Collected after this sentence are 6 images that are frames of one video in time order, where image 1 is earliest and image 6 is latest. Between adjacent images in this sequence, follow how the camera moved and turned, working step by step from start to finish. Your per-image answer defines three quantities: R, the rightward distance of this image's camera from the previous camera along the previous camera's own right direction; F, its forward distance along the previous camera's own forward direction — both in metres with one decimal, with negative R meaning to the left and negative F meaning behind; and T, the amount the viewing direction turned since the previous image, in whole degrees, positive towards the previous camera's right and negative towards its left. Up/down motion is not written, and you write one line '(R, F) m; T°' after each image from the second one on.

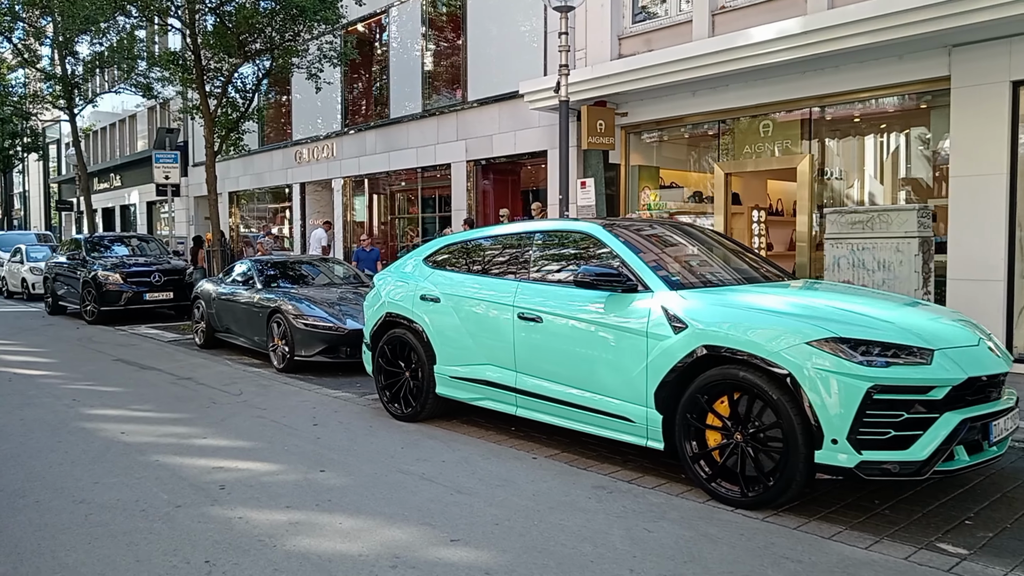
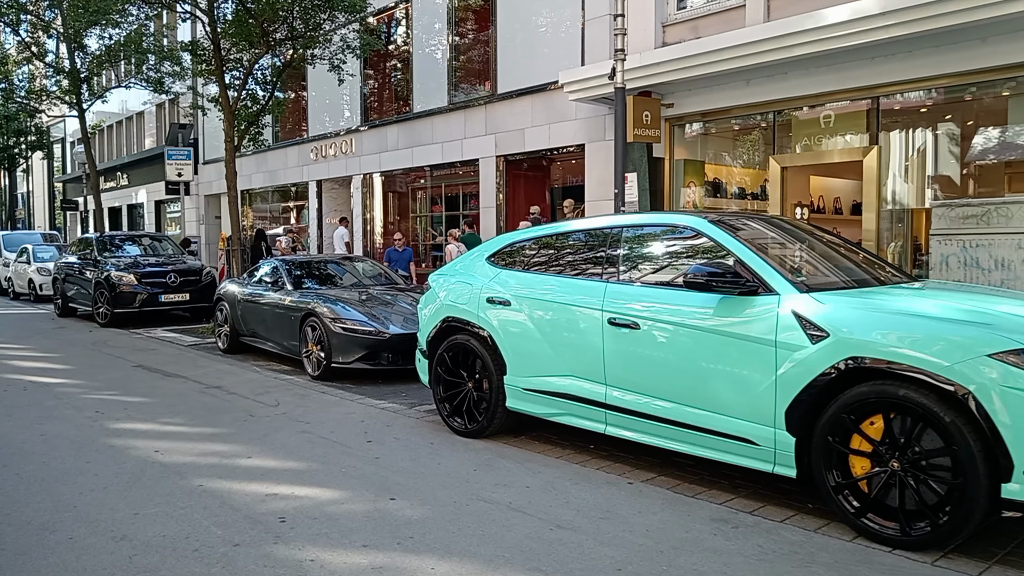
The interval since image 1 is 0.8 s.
(-0.6, +0.7) m; 0°
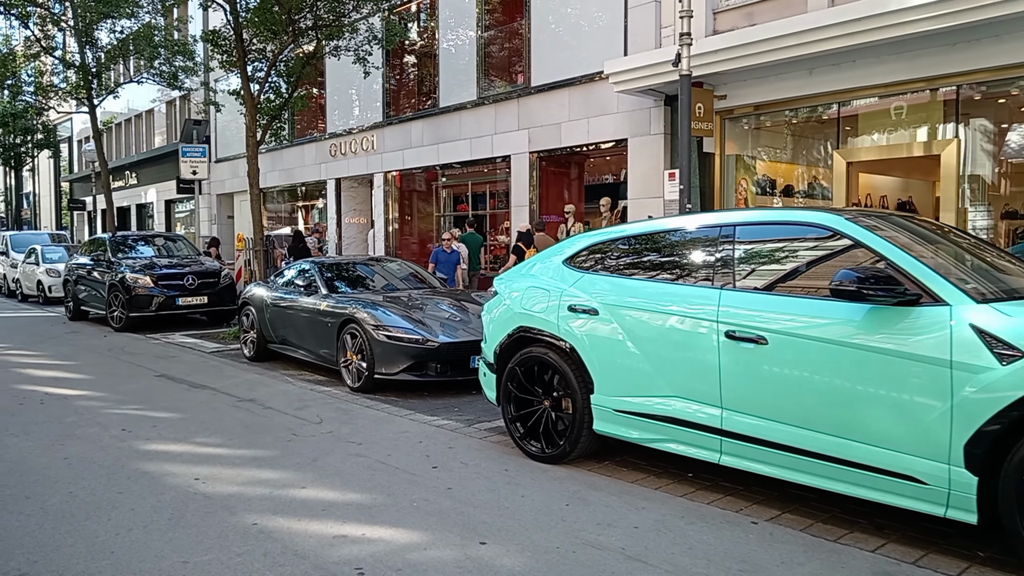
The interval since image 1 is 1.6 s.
(-0.5, +0.7) m; 0°
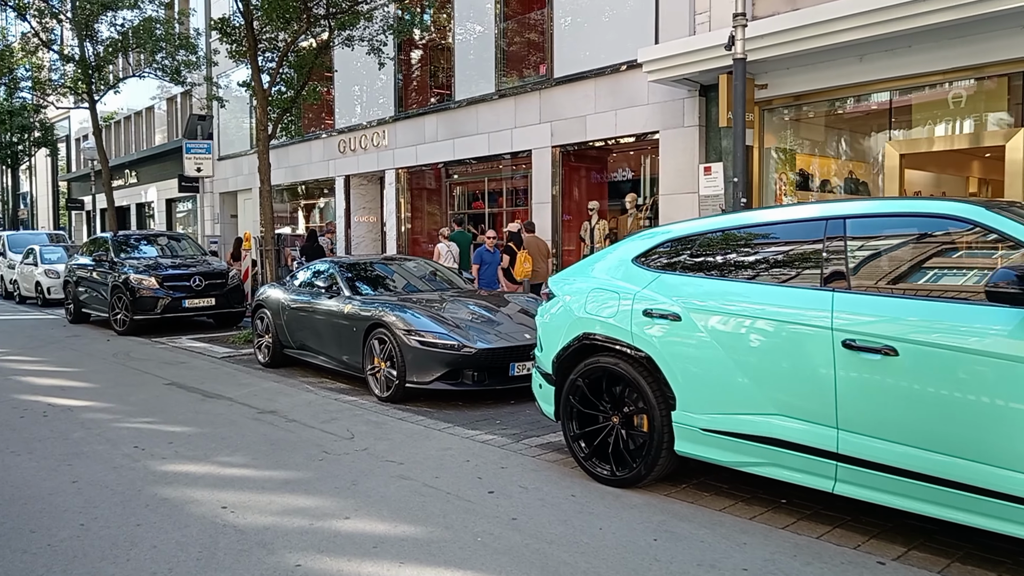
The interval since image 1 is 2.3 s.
(-0.4, +0.6) m; 0°
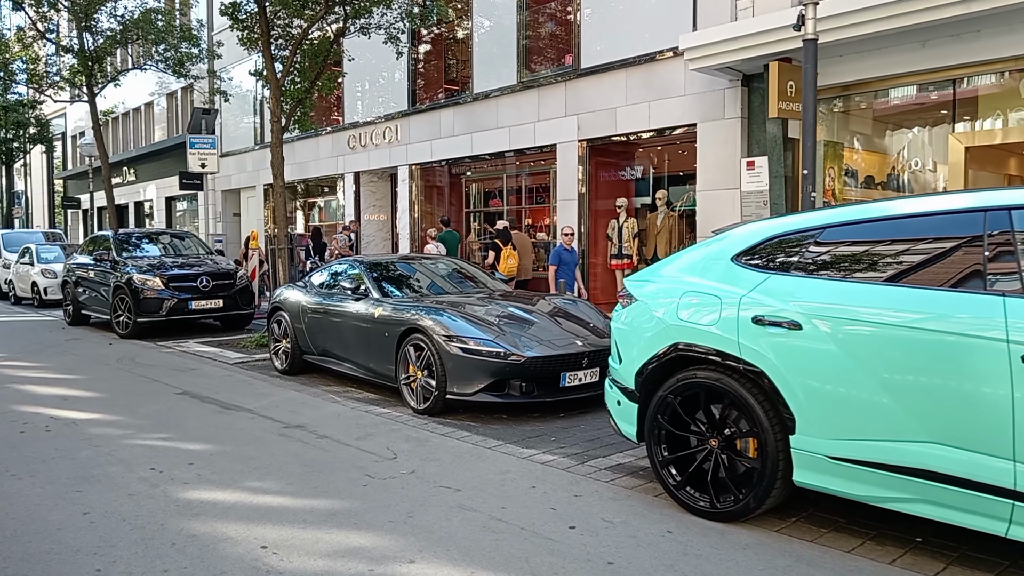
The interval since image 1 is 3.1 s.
(-0.5, +0.7) m; 0°
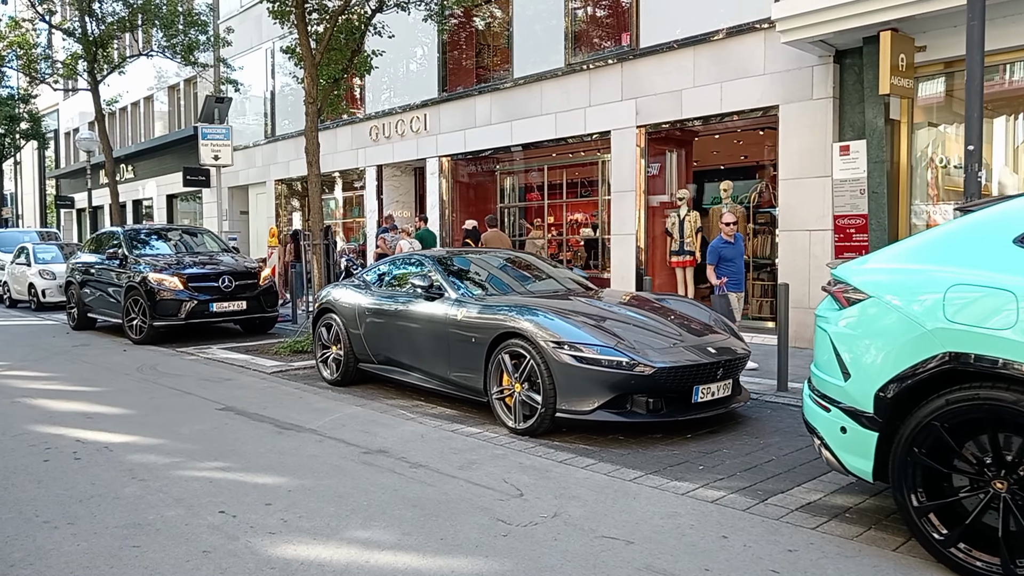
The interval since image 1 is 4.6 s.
(-0.9, +1.1) m; +1°
